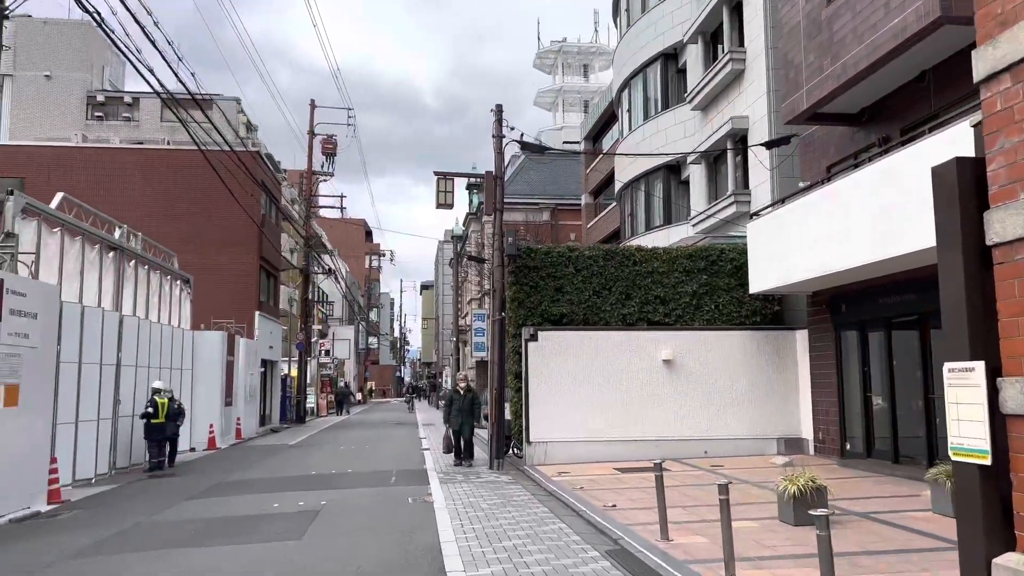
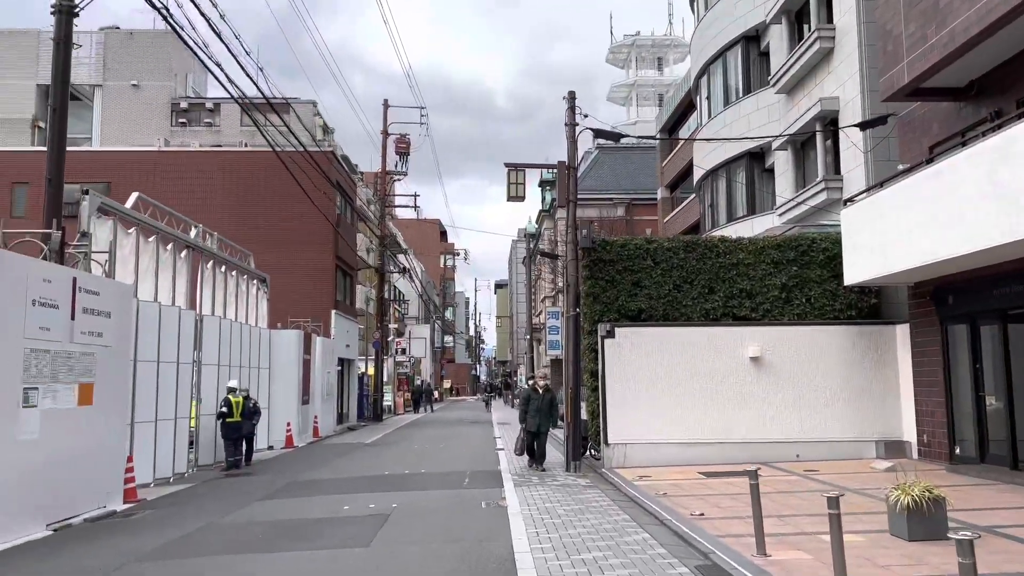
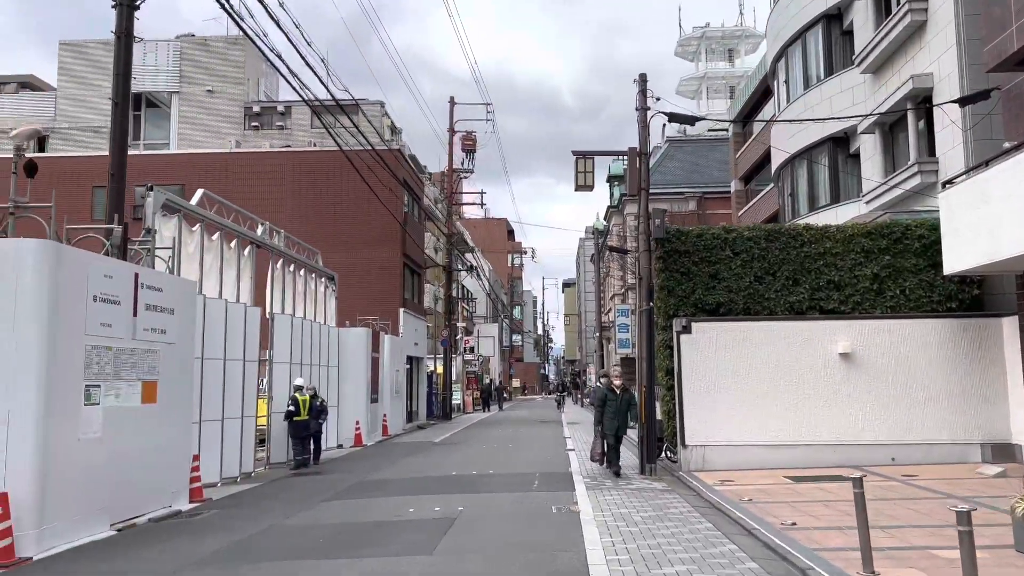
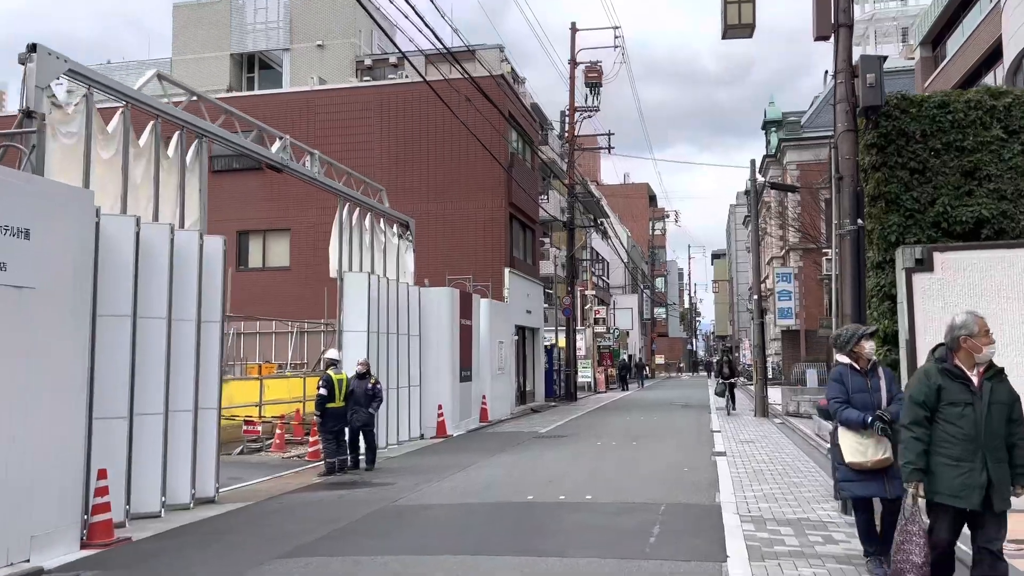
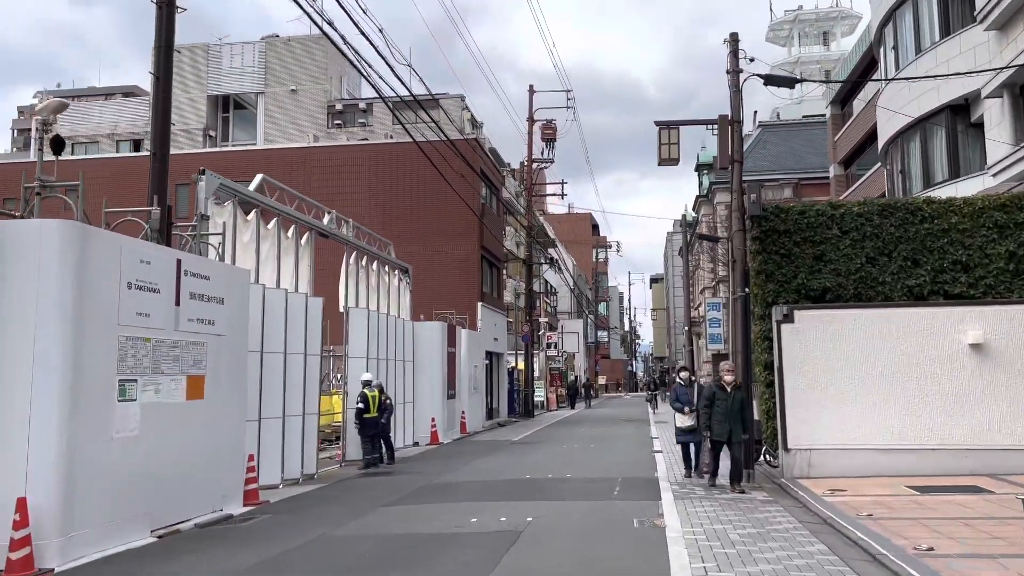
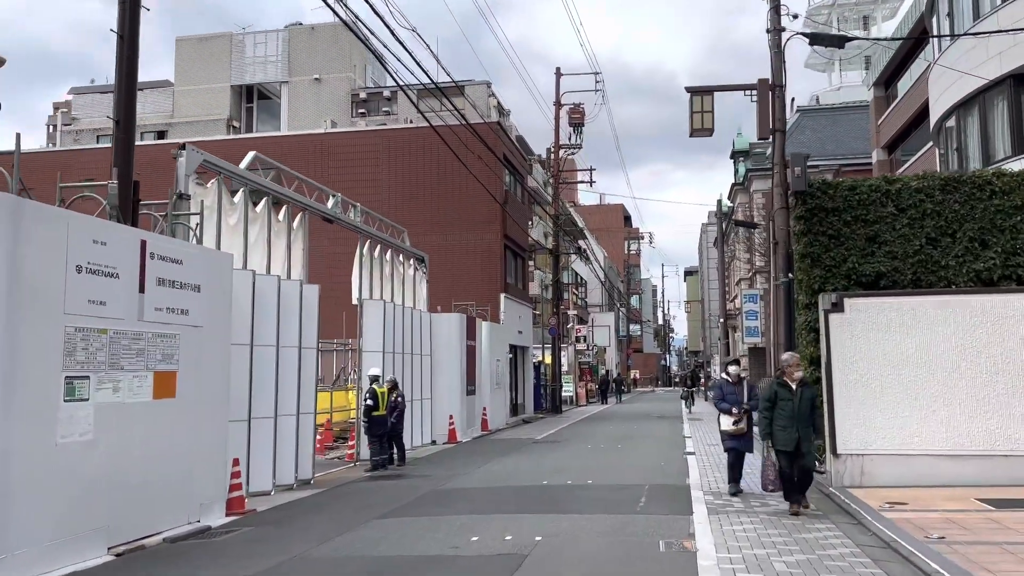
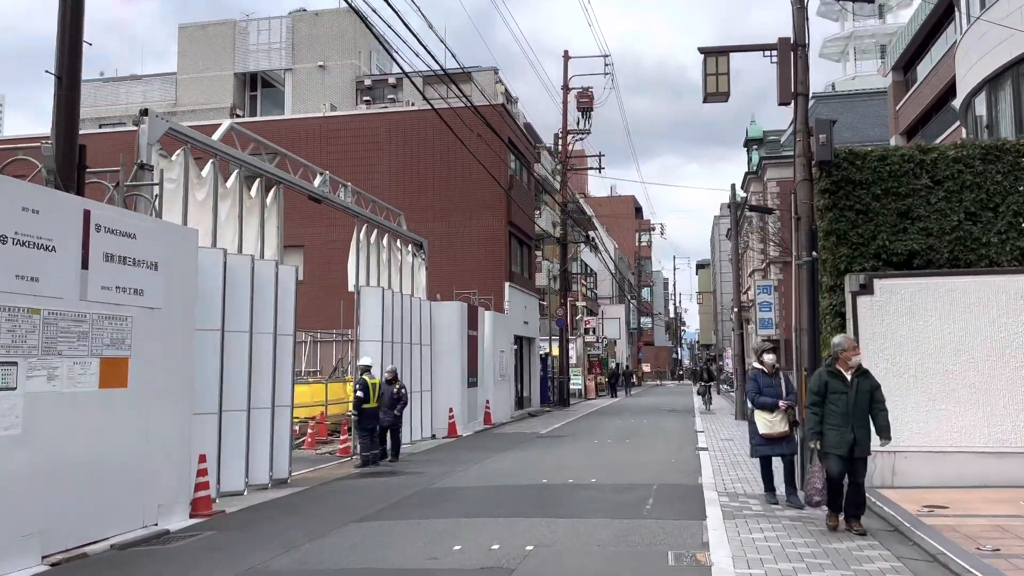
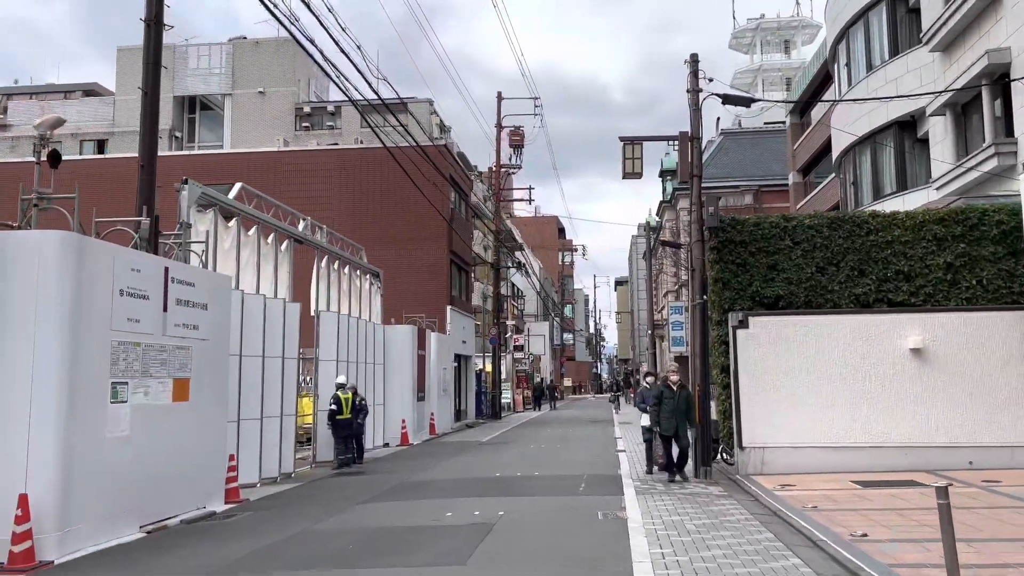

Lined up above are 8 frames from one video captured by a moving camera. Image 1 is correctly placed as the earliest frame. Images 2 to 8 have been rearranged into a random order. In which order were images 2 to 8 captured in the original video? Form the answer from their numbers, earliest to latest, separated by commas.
2, 3, 8, 5, 6, 7, 4
